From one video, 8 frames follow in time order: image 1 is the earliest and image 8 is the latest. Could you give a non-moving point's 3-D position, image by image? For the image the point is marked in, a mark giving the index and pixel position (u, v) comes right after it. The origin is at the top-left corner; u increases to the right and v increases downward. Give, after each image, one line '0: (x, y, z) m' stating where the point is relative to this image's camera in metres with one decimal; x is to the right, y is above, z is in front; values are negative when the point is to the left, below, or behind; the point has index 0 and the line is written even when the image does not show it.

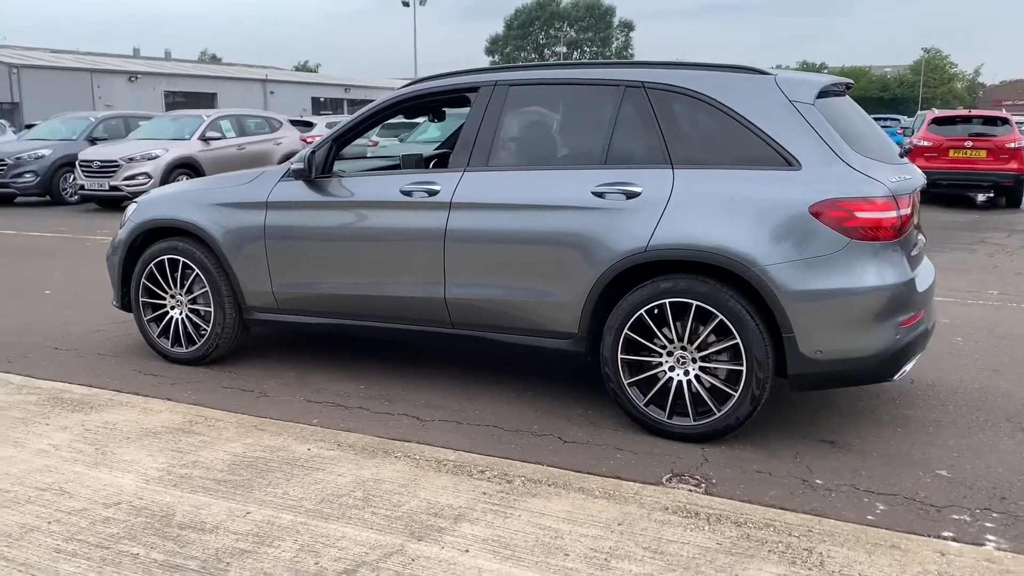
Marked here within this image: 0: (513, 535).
0: (0.0, -0.9, +3.1) m
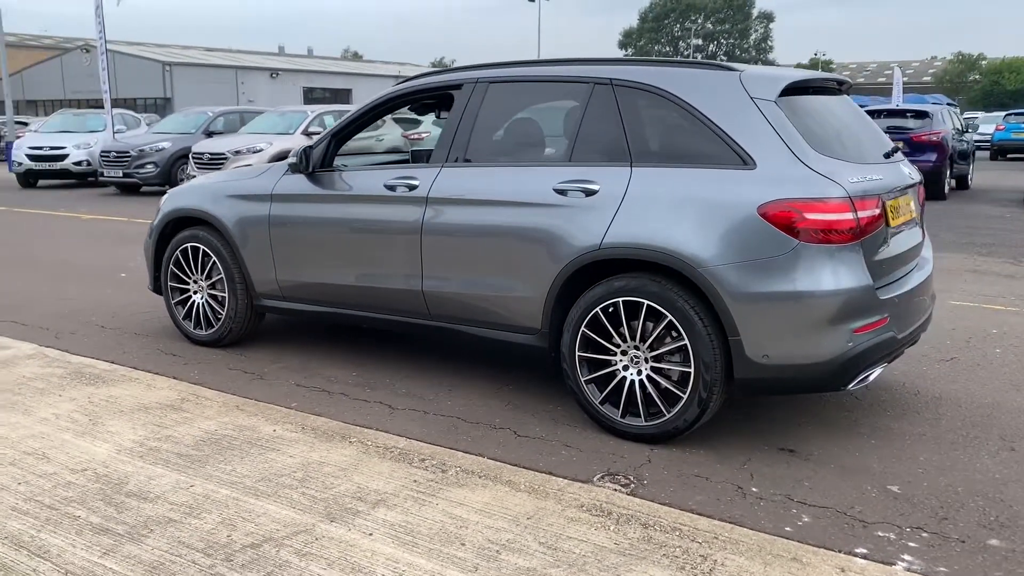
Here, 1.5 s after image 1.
0: (-0.3, -0.8, +3.2) m
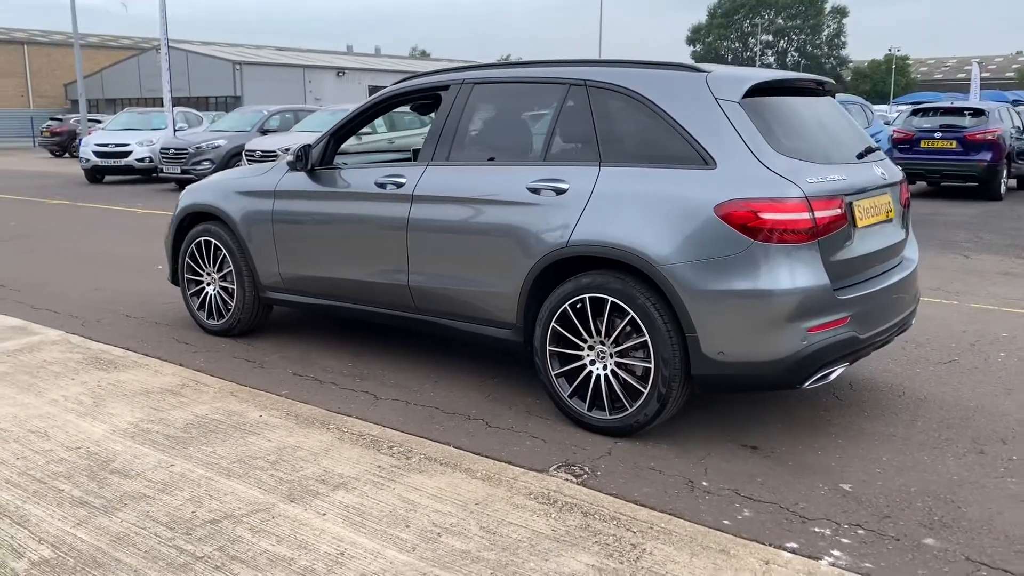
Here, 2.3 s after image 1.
0: (-0.5, -0.8, +3.4) m
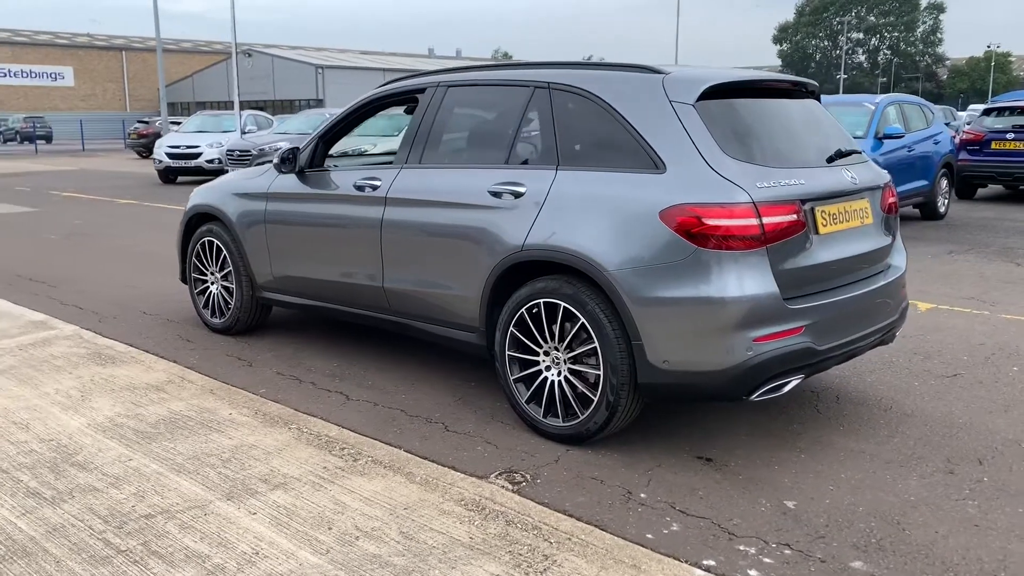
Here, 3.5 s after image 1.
0: (-0.8, -0.8, +3.4) m
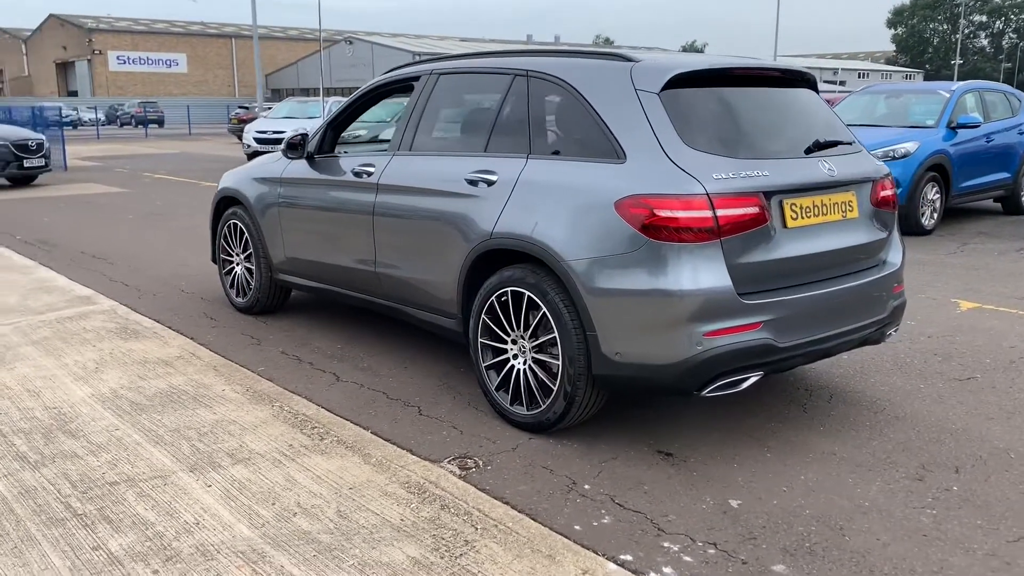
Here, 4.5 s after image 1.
0: (-1.0, -0.8, +3.5) m
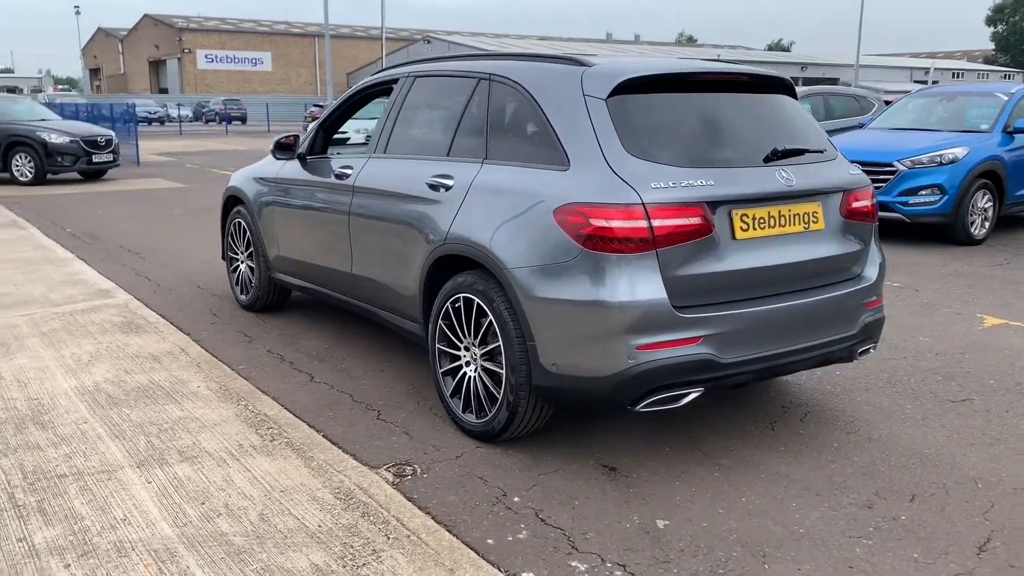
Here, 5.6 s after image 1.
0: (-1.2, -0.8, +3.6) m
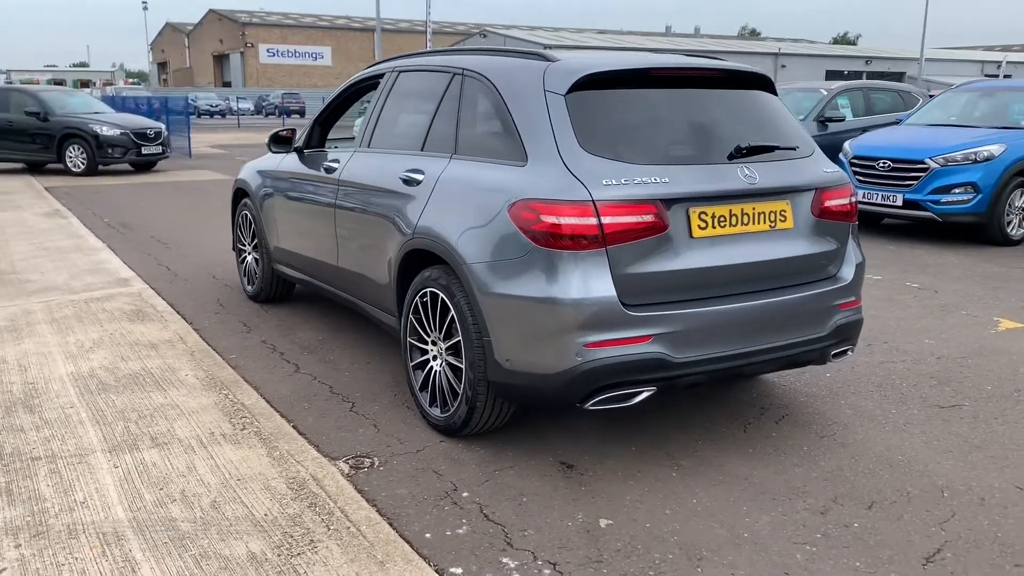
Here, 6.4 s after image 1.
0: (-1.4, -0.7, +3.7) m
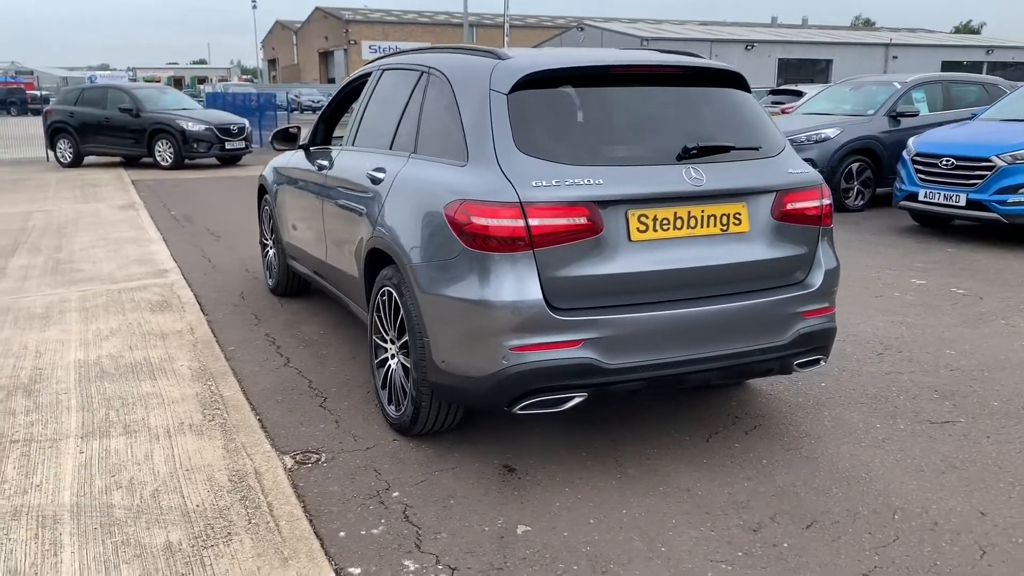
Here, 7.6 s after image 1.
0: (-1.6, -0.7, +3.8) m
